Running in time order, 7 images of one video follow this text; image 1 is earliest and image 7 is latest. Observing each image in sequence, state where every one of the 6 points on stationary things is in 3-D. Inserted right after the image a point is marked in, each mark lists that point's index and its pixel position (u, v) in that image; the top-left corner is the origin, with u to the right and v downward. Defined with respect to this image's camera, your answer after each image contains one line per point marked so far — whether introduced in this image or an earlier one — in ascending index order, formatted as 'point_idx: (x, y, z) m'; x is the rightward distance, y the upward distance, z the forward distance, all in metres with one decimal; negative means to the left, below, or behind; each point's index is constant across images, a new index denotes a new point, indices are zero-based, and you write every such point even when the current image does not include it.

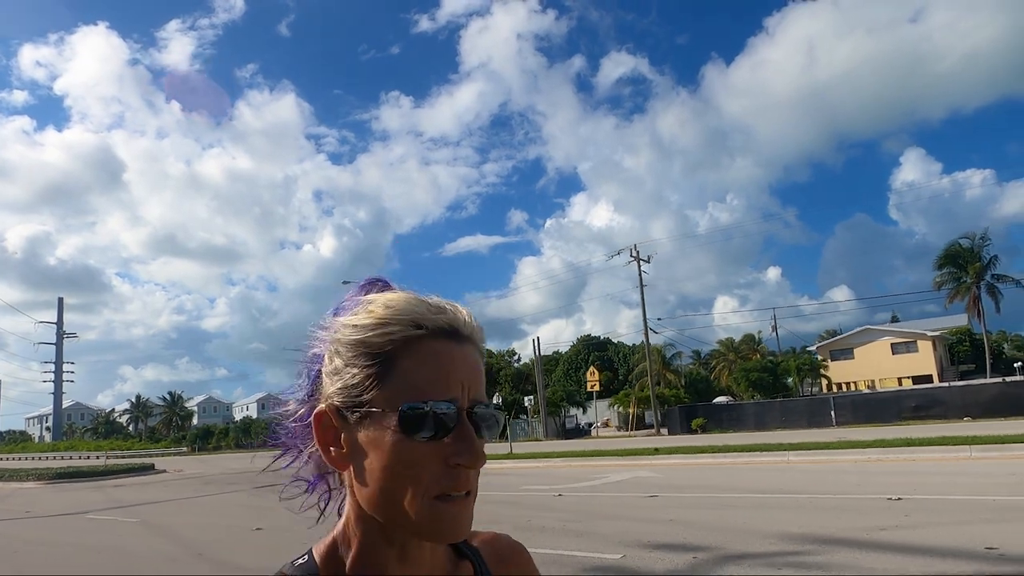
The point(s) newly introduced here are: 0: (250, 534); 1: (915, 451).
0: (-4.2, -3.9, +12.2) m
1: (+7.3, -3.0, +13.8) m
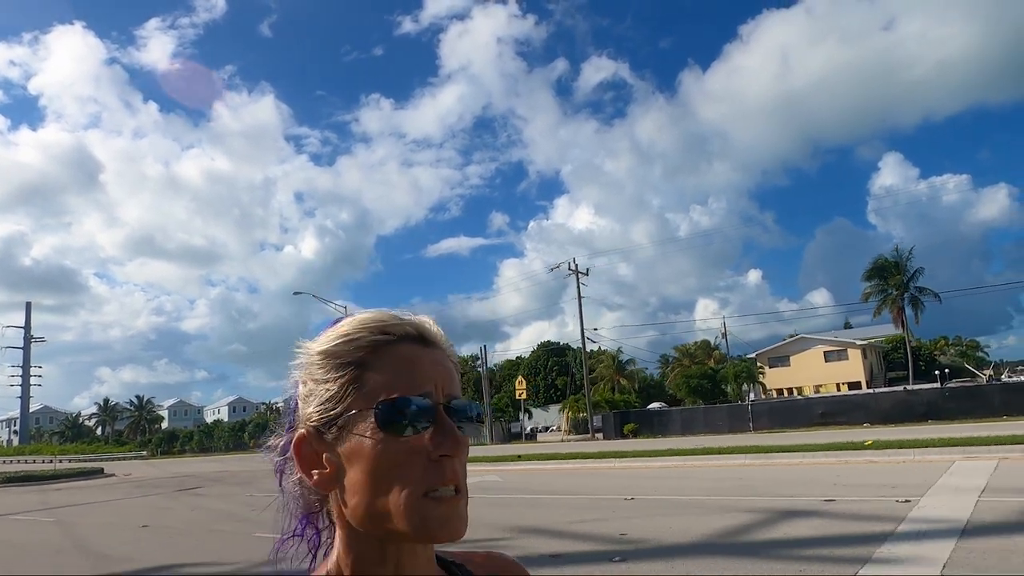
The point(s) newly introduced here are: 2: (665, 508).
0: (-6.9, -4.5, +14.1) m
1: (+4.5, -3.6, +16.0) m
2: (+1.9, -2.7, +9.4) m
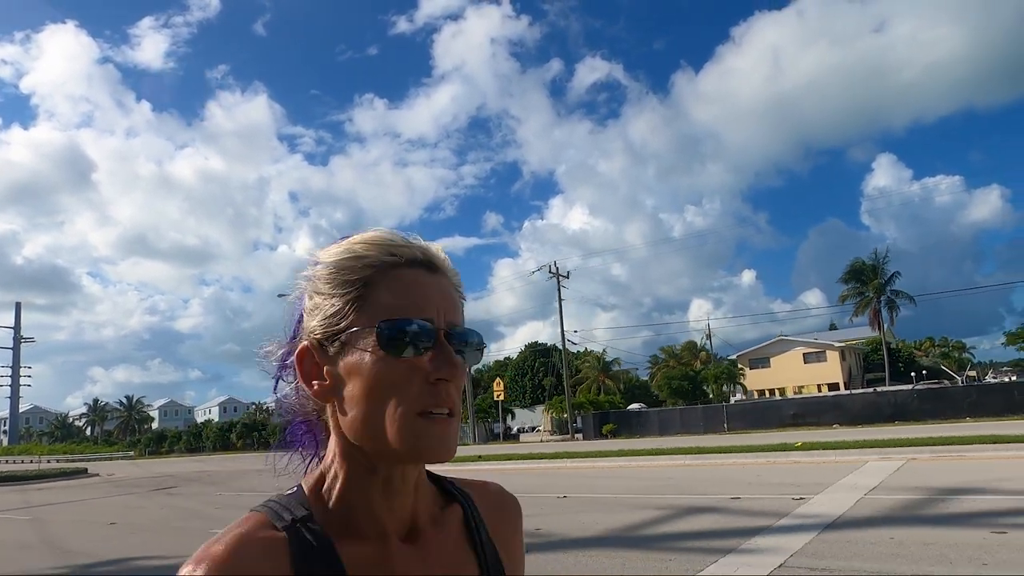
0: (-7.9, -4.6, +14.8) m
1: (+3.6, -3.7, +16.7) m
2: (+1.0, -2.9, +10.1) m
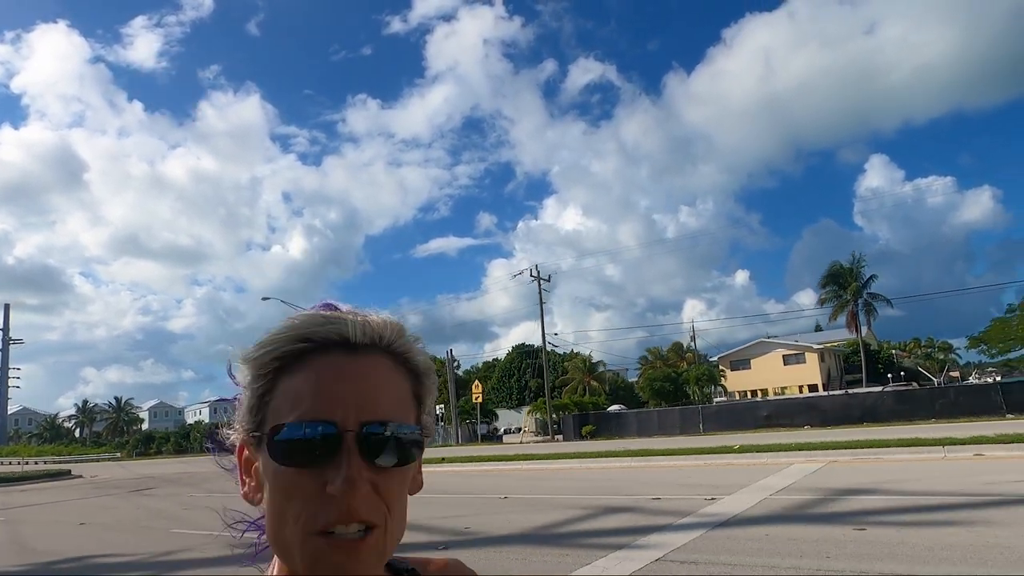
0: (-8.8, -4.8, +15.4) m
1: (+2.7, -3.9, +17.4) m
2: (+0.1, -3.1, +10.8) m
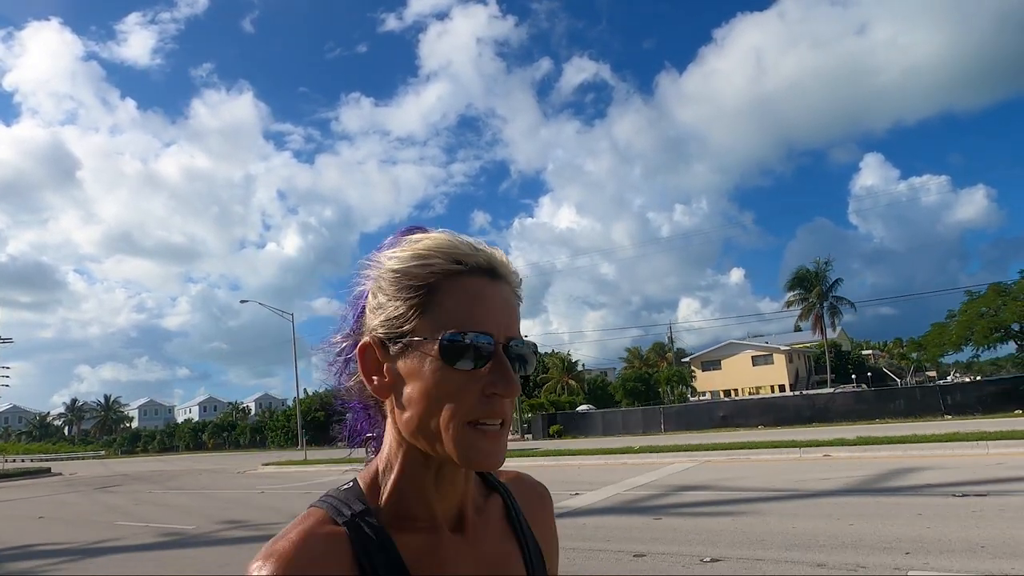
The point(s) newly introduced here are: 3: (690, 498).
0: (-10.5, -5.1, +16.7) m
1: (+1.0, -4.2, +18.8) m
2: (-1.5, -3.4, +12.2) m
3: (+2.3, -2.7, +10.0) m
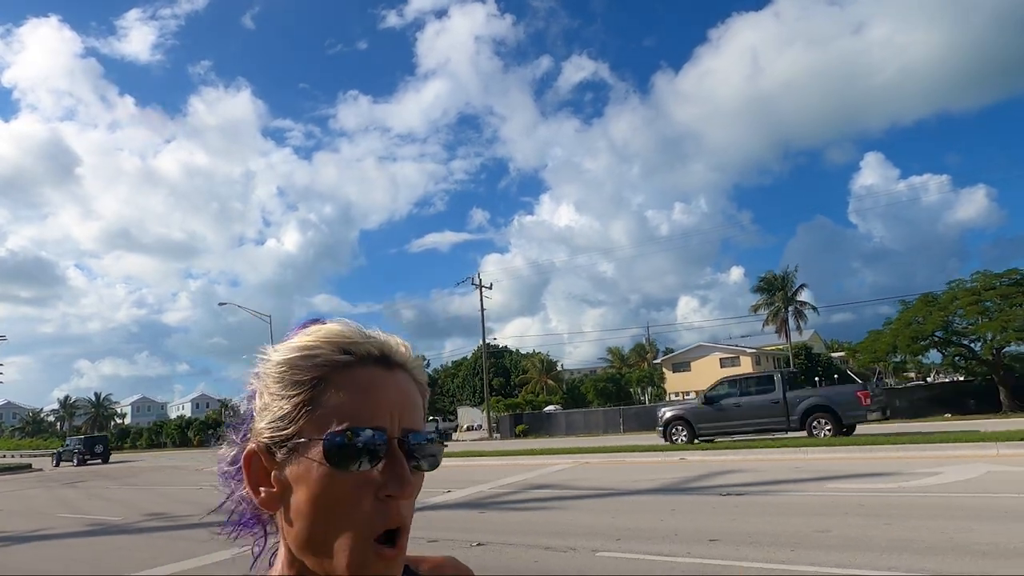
0: (-12.5, -5.4, +18.4) m
1: (-1.1, -4.6, +20.5) m
2: (-3.6, -3.8, +13.8) m
3: (+0.3, -3.2, +11.6) m
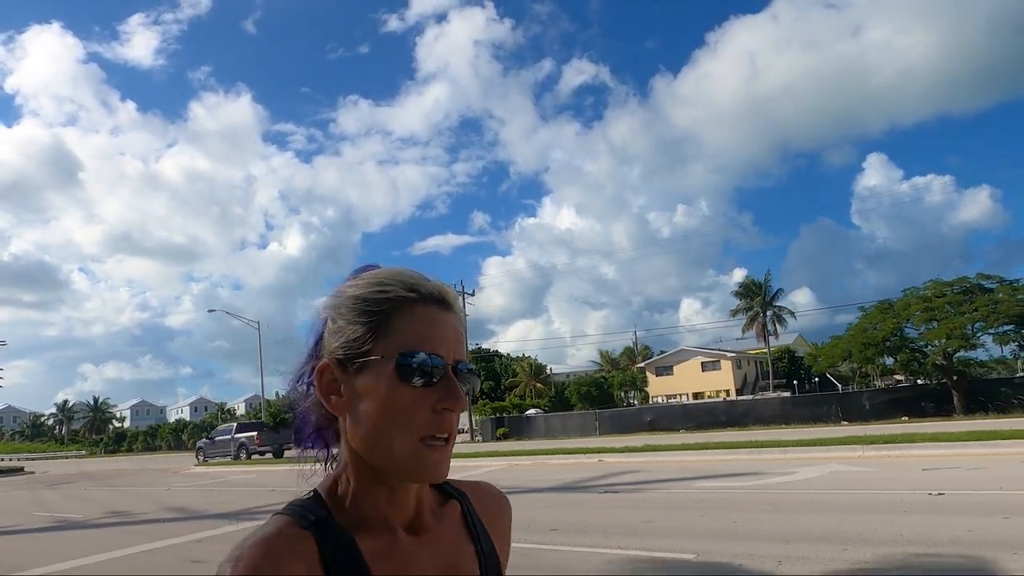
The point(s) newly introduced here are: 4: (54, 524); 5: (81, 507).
0: (-13.9, -5.8, +19.7) m
1: (-2.4, -4.9, +21.7) m
2: (-4.9, -4.1, +15.1) m
3: (-1.1, -3.5, +12.9) m
4: (-8.6, -4.5, +14.3) m
5: (-9.3, -4.7, +16.4) m
